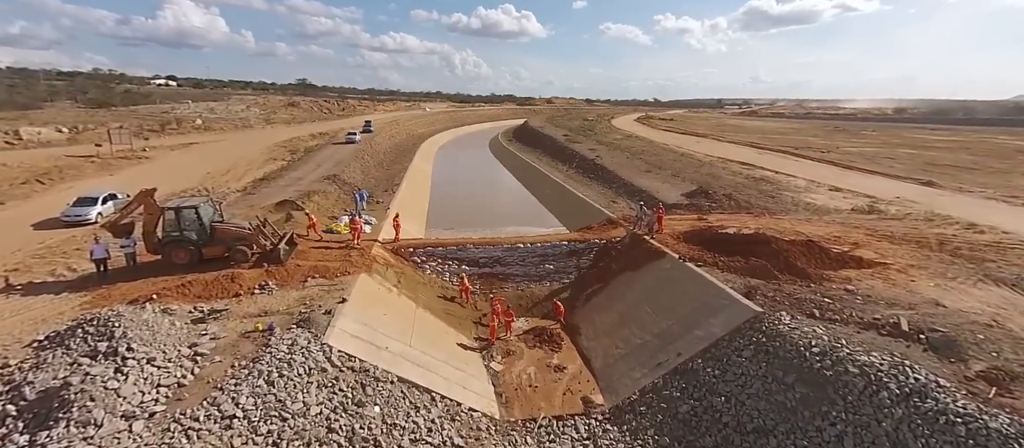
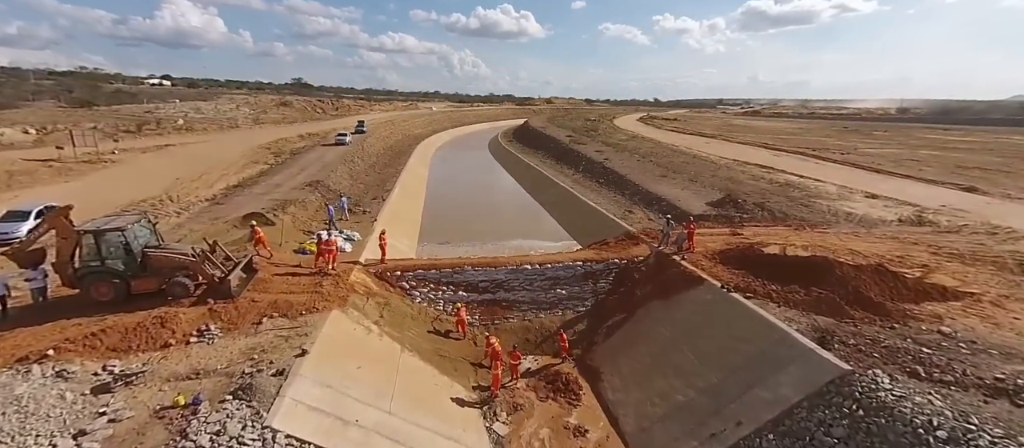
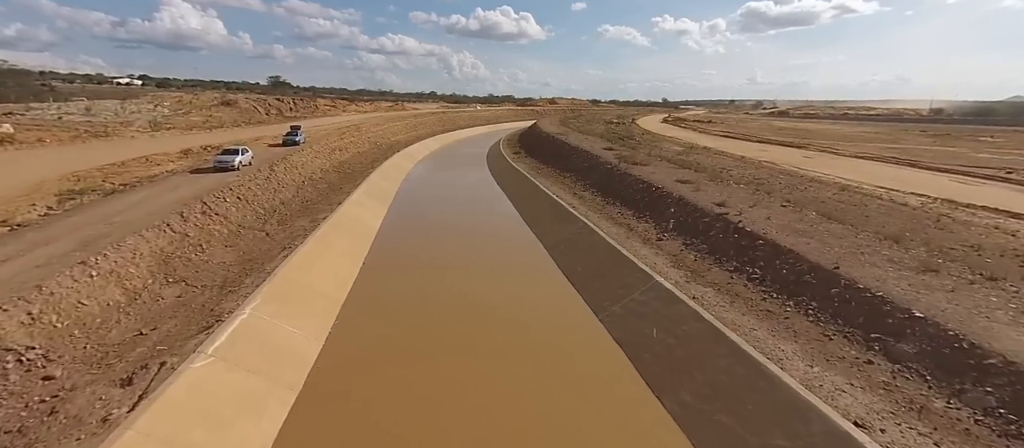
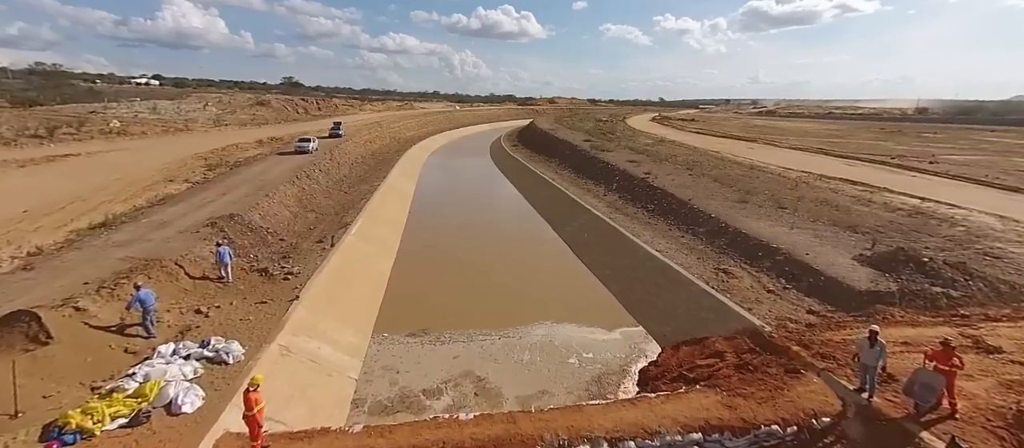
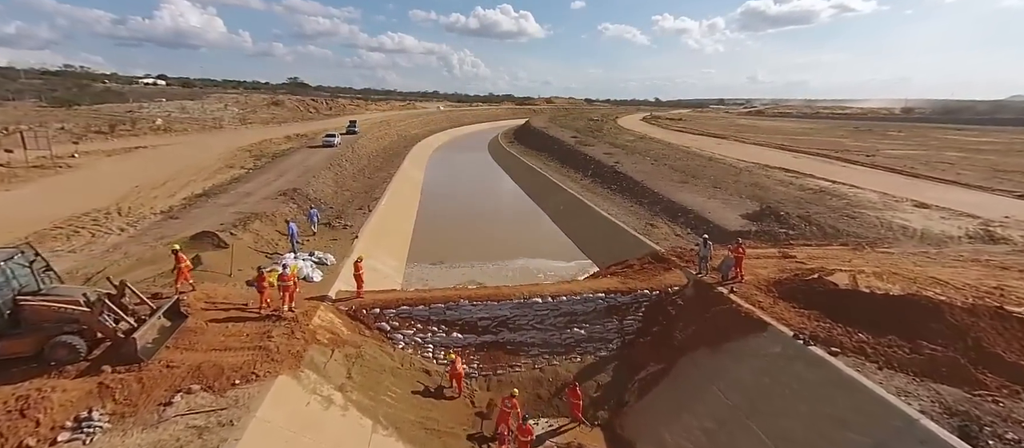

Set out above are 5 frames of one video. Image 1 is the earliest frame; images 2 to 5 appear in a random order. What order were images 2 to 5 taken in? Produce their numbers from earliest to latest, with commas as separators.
2, 5, 4, 3
